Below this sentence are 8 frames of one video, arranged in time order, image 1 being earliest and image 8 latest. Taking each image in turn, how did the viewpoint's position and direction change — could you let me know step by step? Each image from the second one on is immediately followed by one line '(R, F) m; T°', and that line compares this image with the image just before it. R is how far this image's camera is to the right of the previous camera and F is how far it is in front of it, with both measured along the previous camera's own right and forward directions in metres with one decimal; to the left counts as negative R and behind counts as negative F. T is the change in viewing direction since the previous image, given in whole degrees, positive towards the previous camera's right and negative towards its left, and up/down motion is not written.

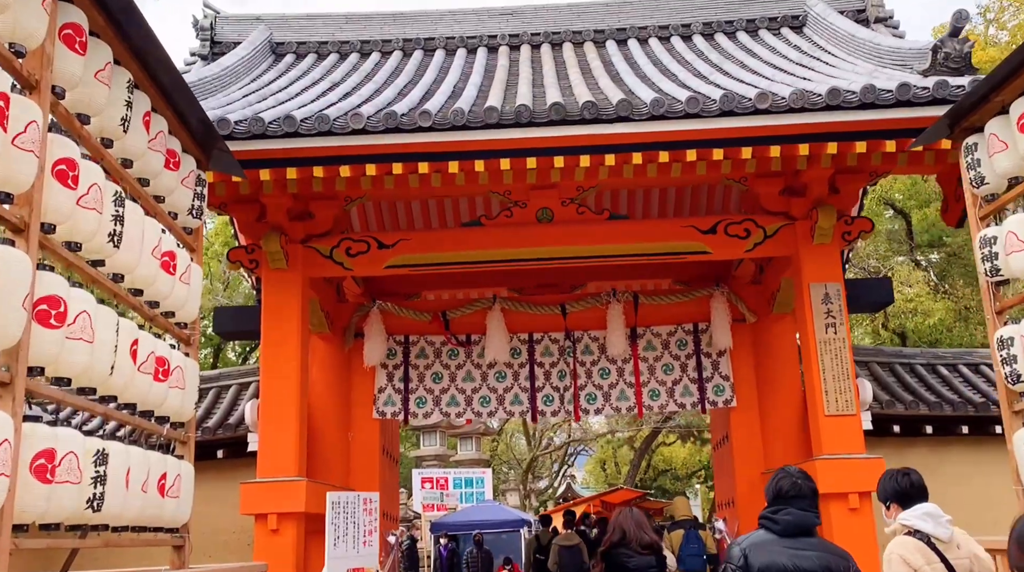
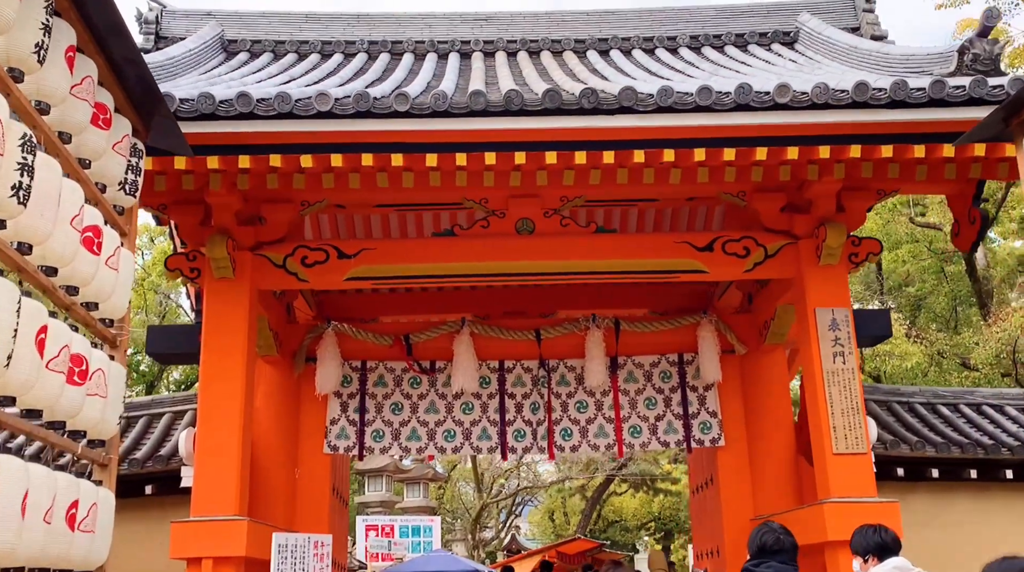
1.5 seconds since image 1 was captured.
(-0.2, +0.8) m; +3°
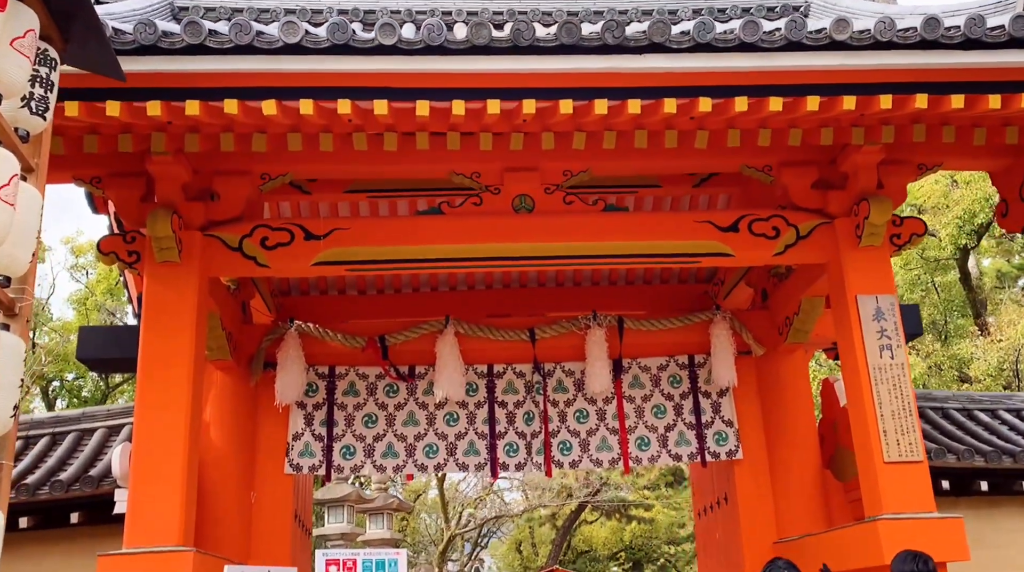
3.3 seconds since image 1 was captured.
(-0.2, +0.9) m; +3°
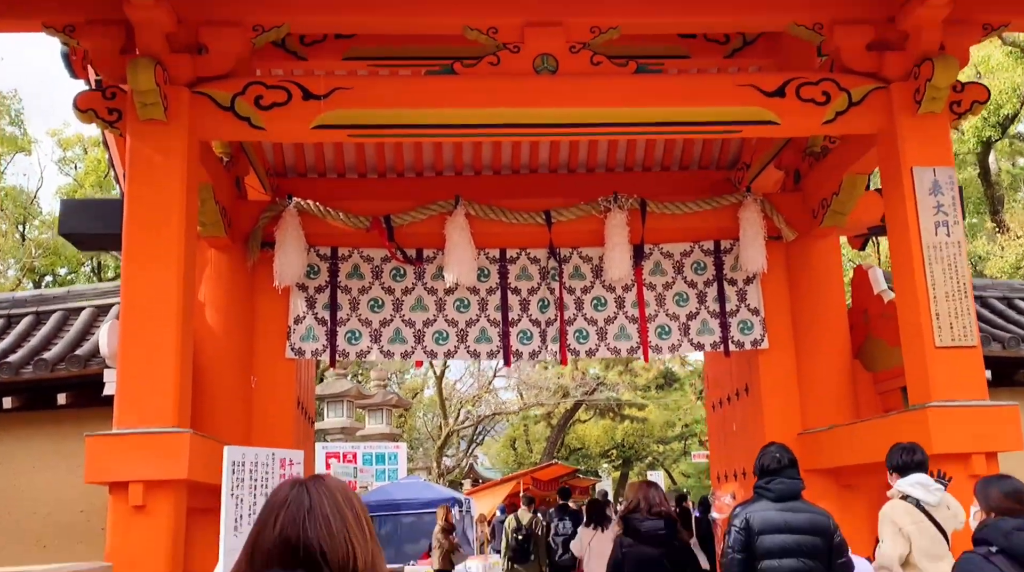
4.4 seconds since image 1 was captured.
(-0.2, +0.5) m; +1°
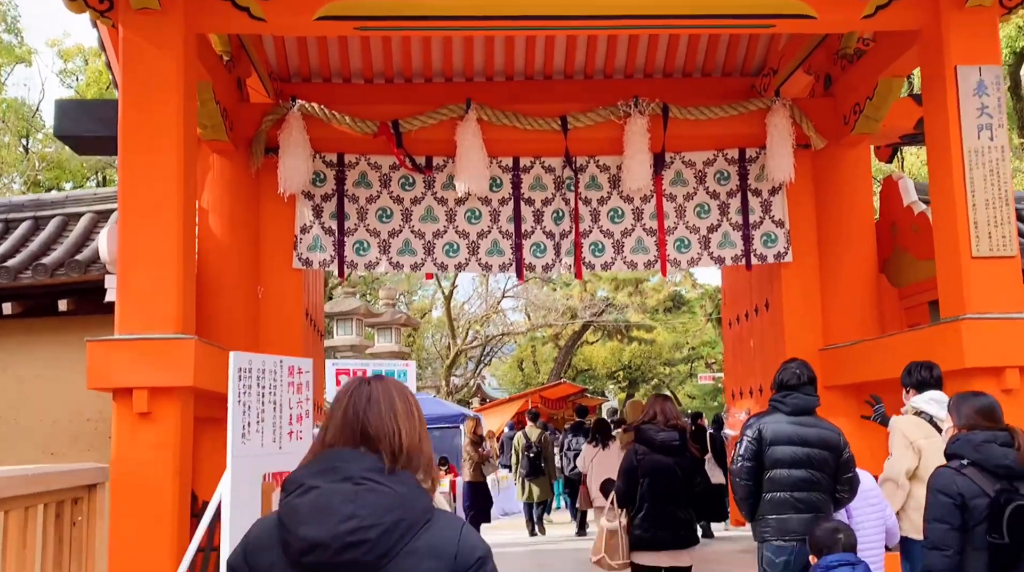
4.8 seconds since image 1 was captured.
(-0.1, +0.2) m; 0°
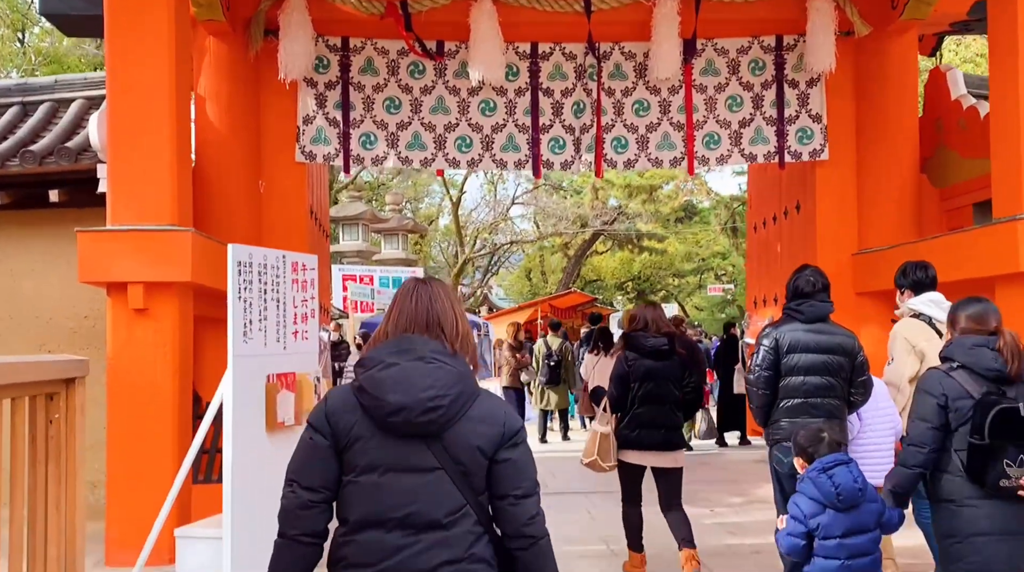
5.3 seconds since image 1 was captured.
(-0.1, +0.3) m; 0°
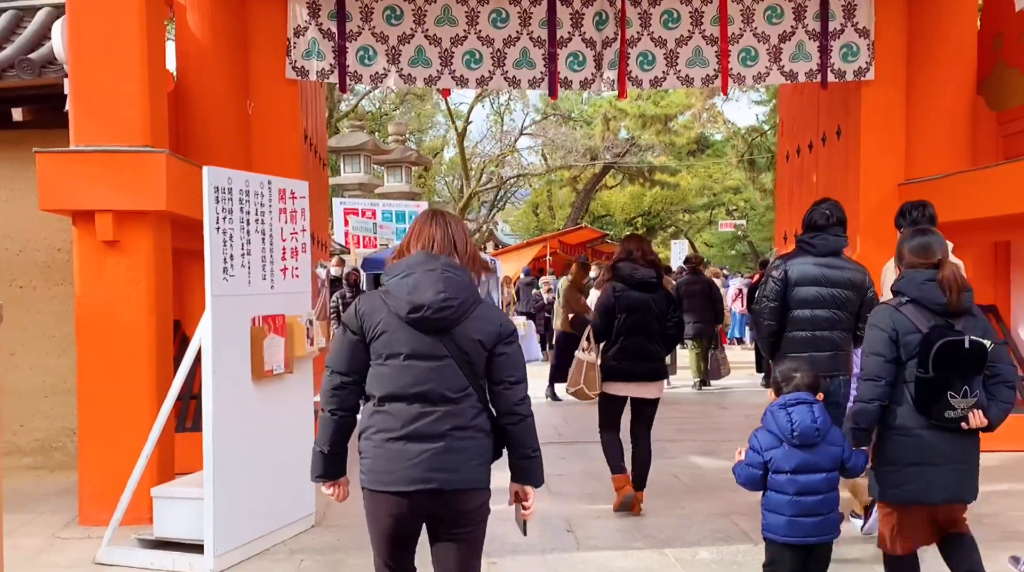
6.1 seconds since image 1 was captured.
(-0.1, +0.5) m; 0°
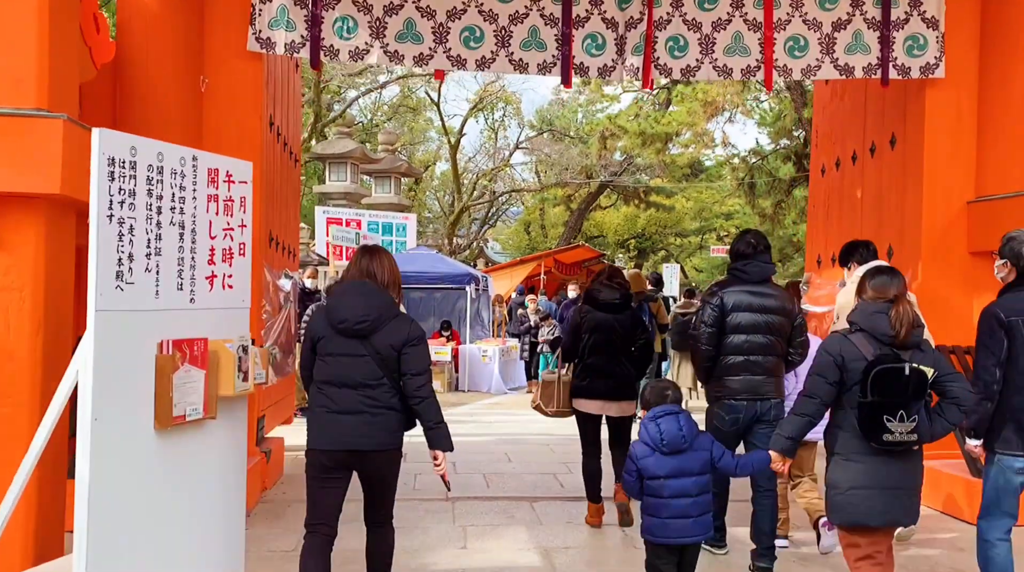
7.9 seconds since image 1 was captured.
(0.0, +0.9) m; +1°
